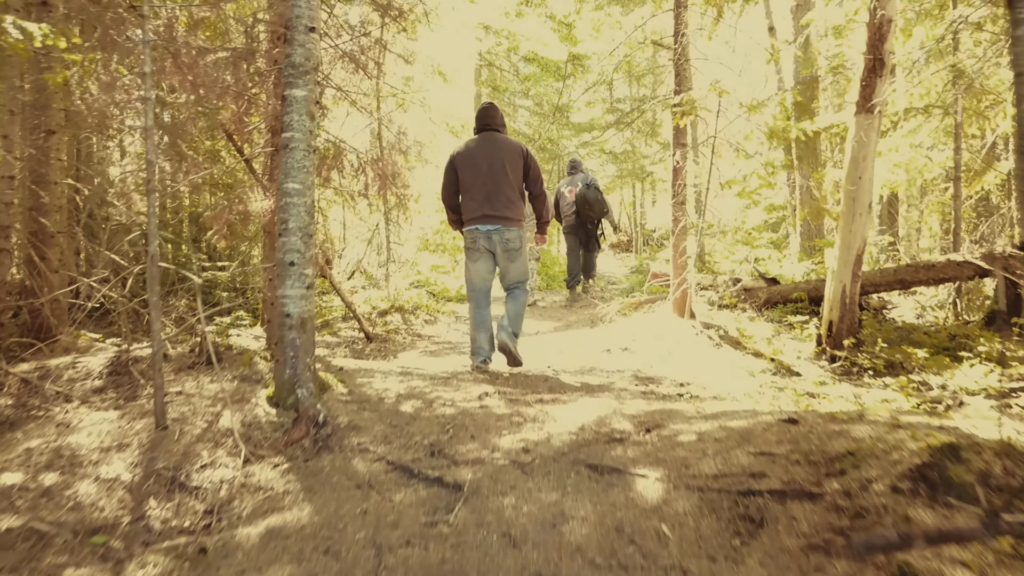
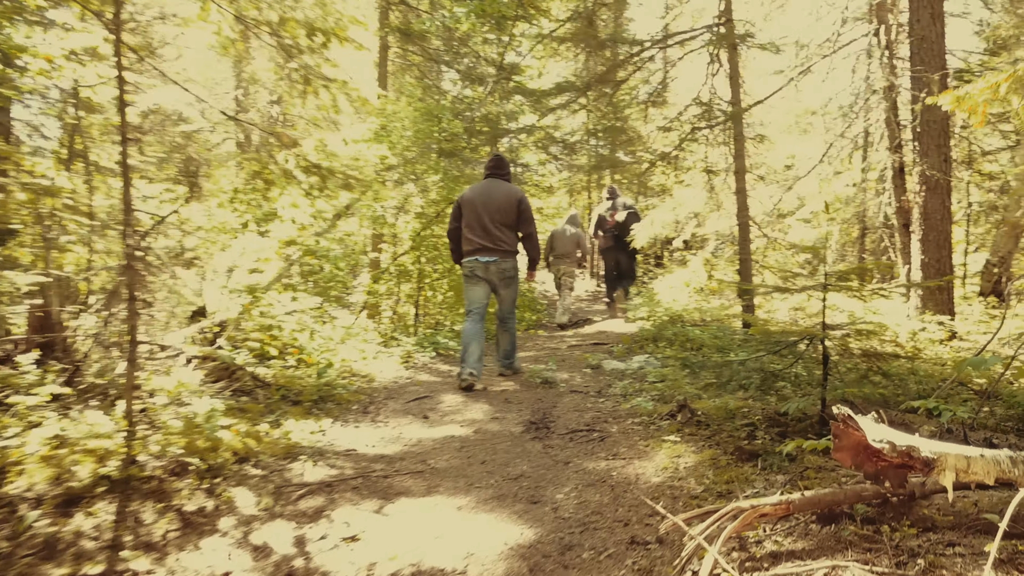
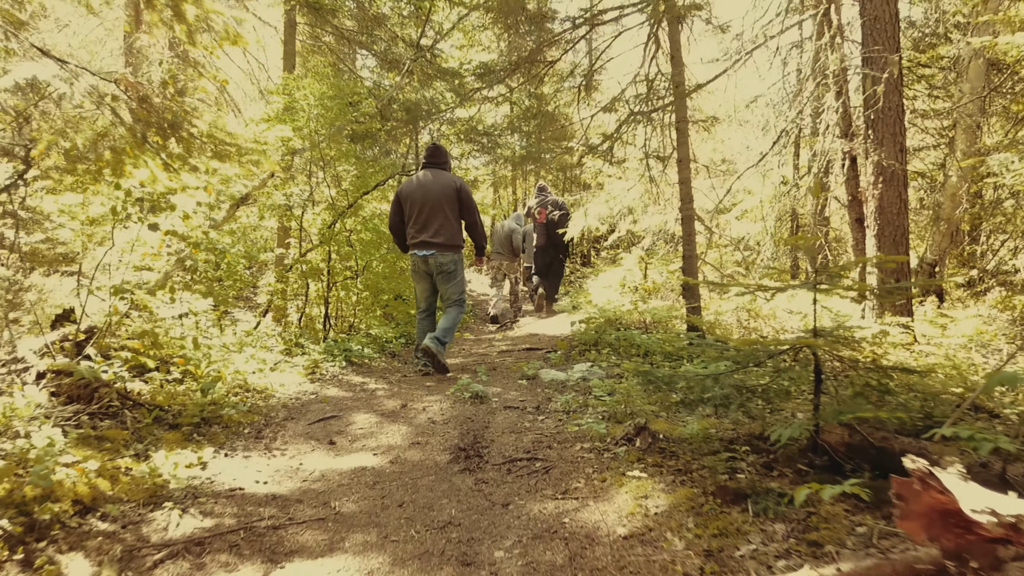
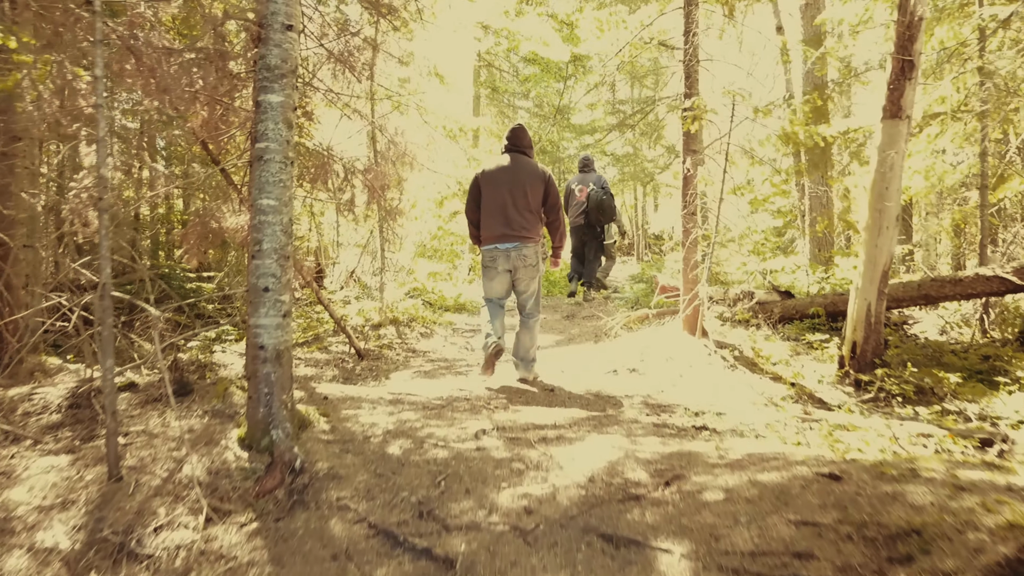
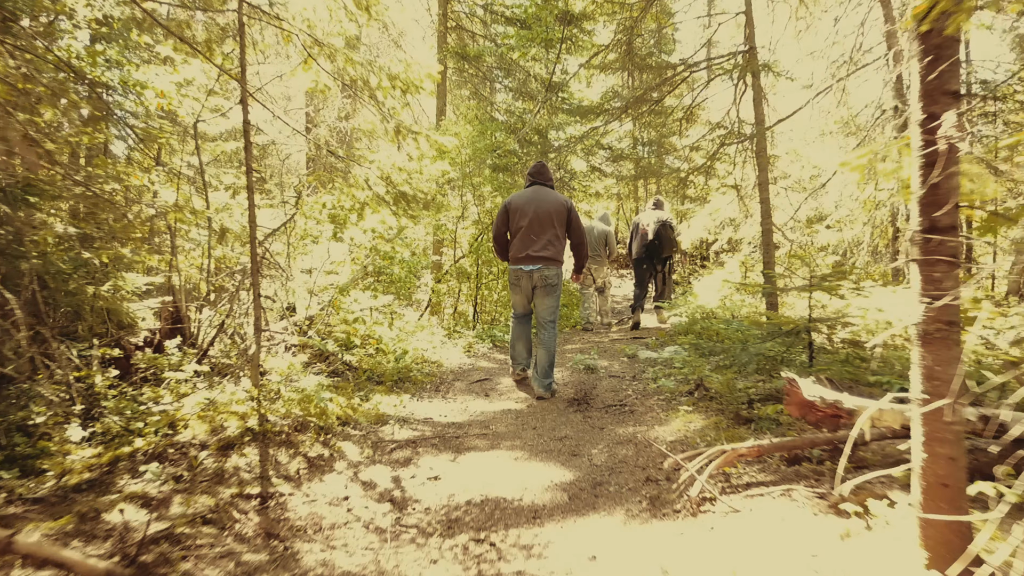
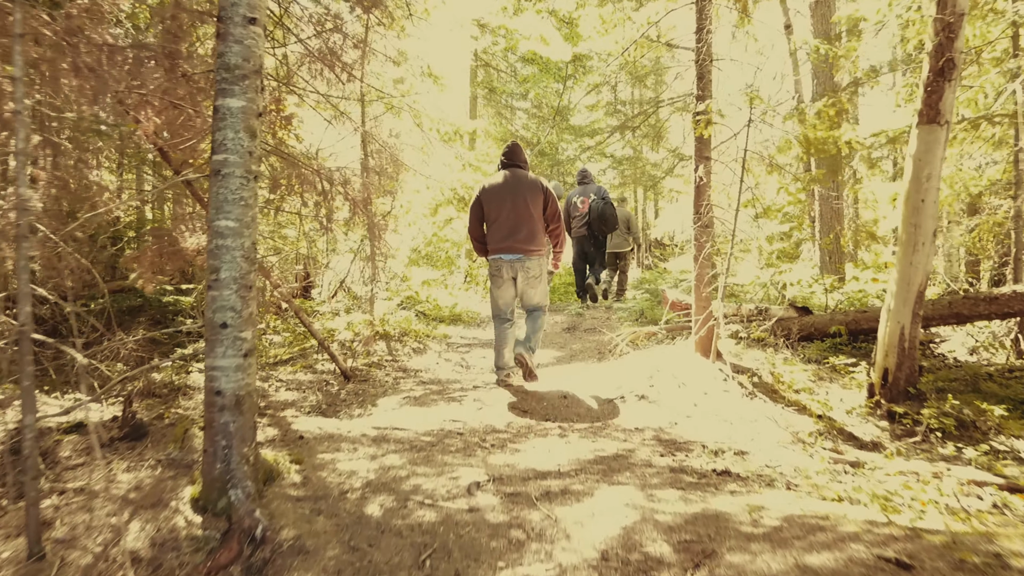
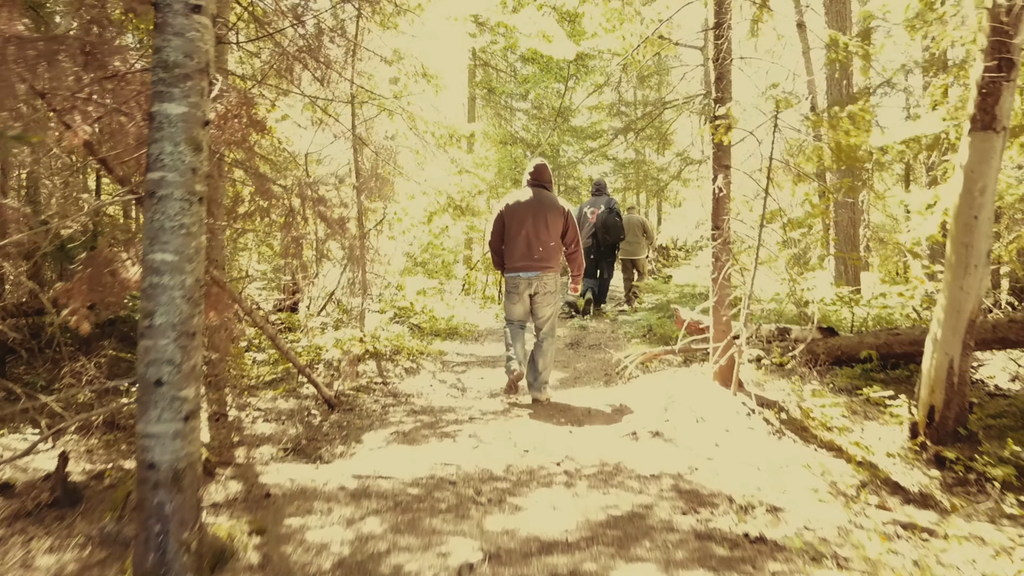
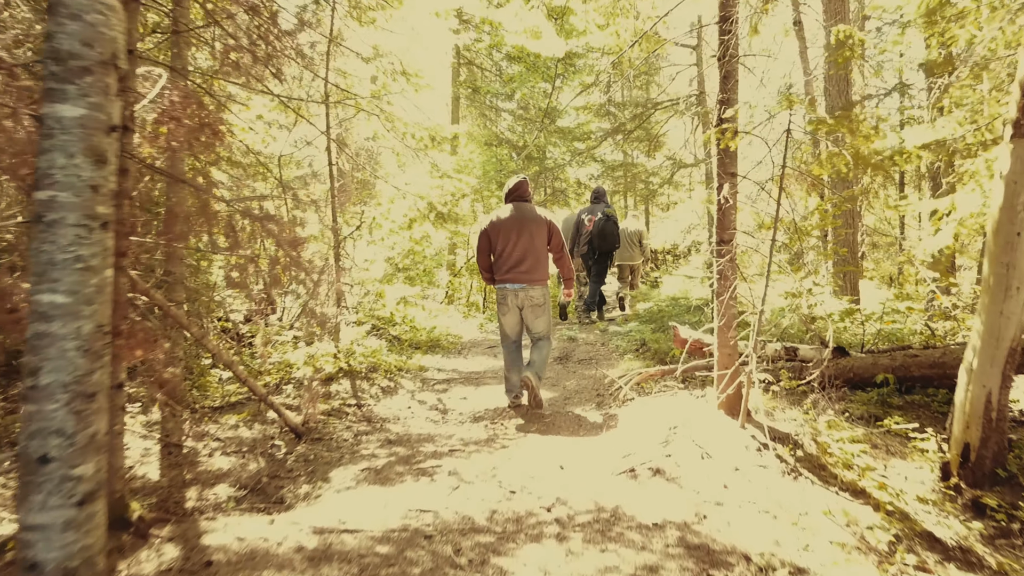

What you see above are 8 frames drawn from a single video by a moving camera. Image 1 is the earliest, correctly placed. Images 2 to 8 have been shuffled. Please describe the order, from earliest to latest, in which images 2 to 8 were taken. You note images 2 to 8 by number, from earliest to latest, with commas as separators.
4, 6, 7, 8, 5, 2, 3
